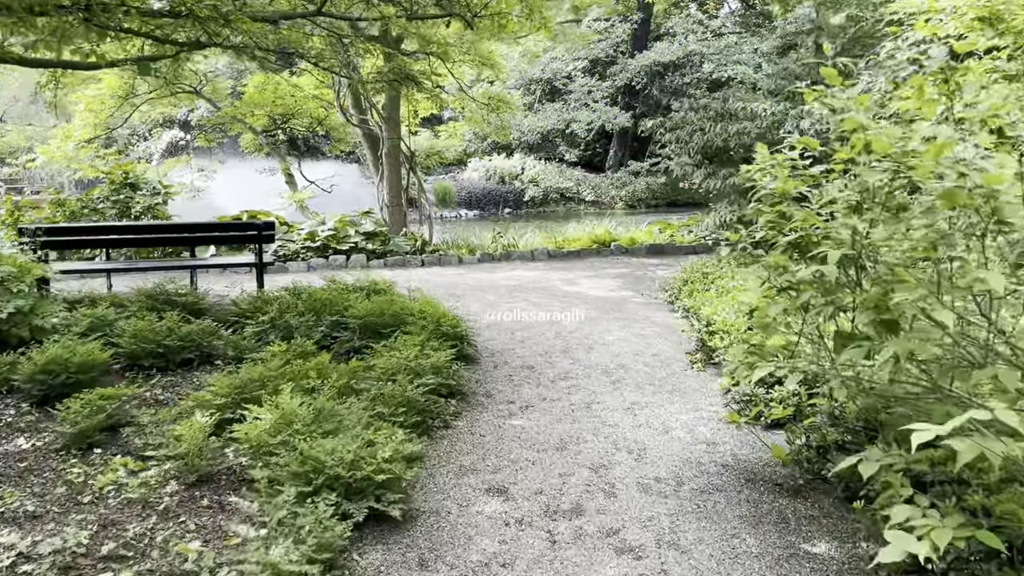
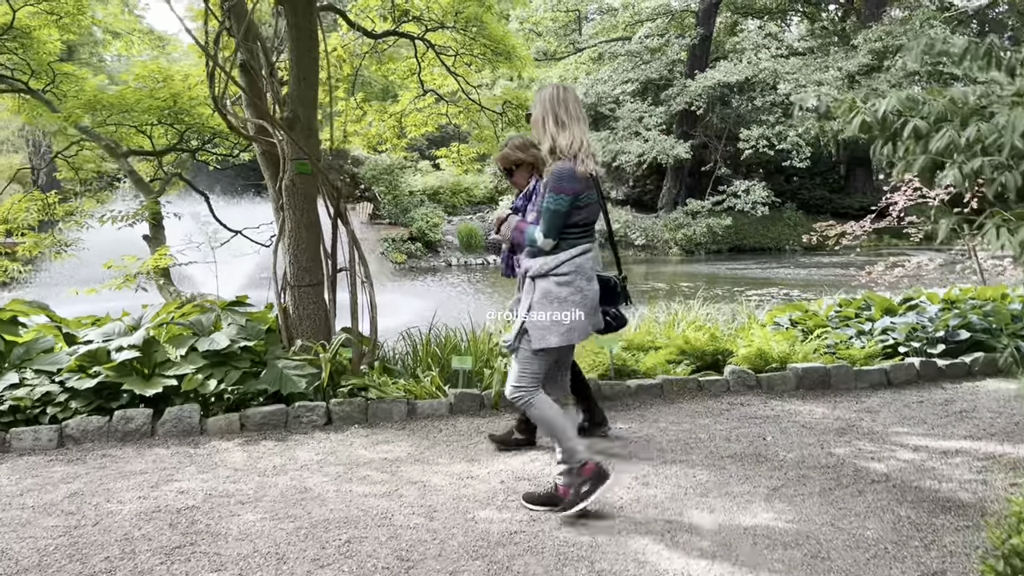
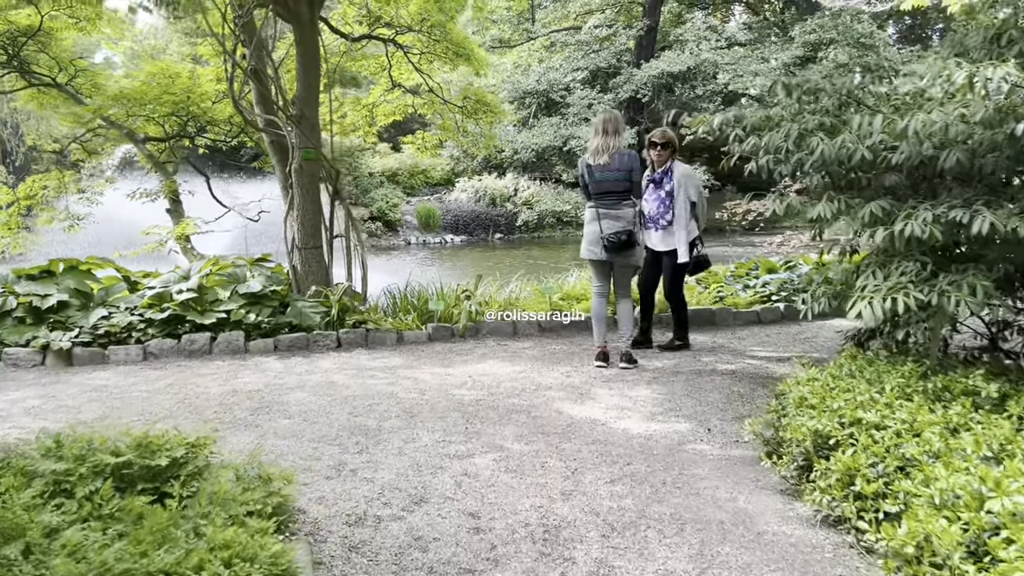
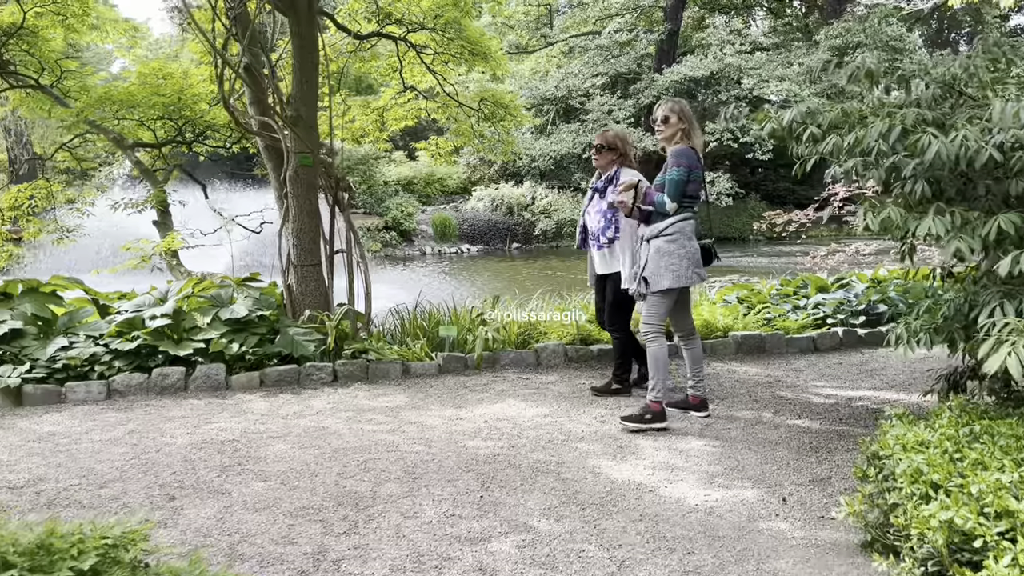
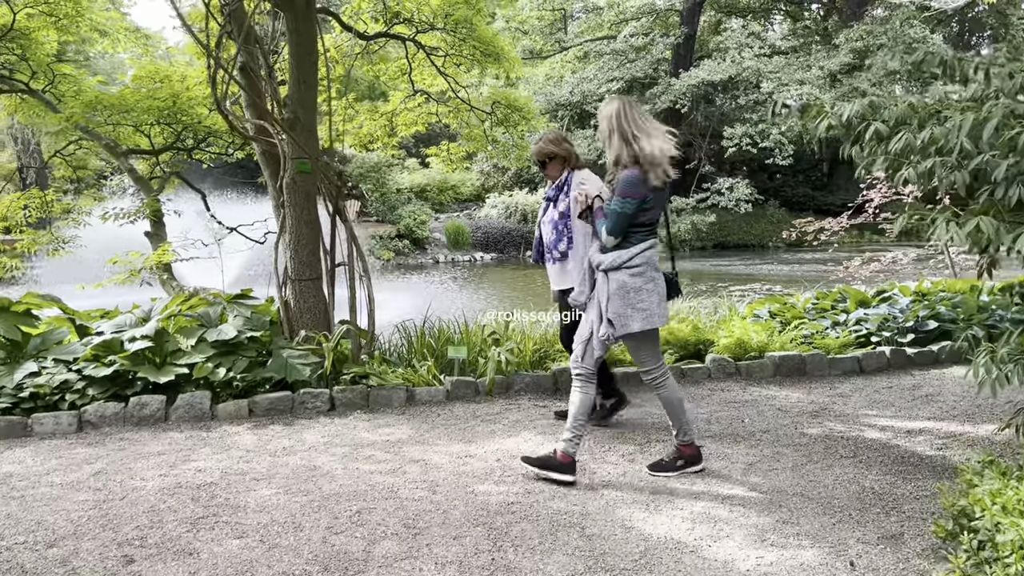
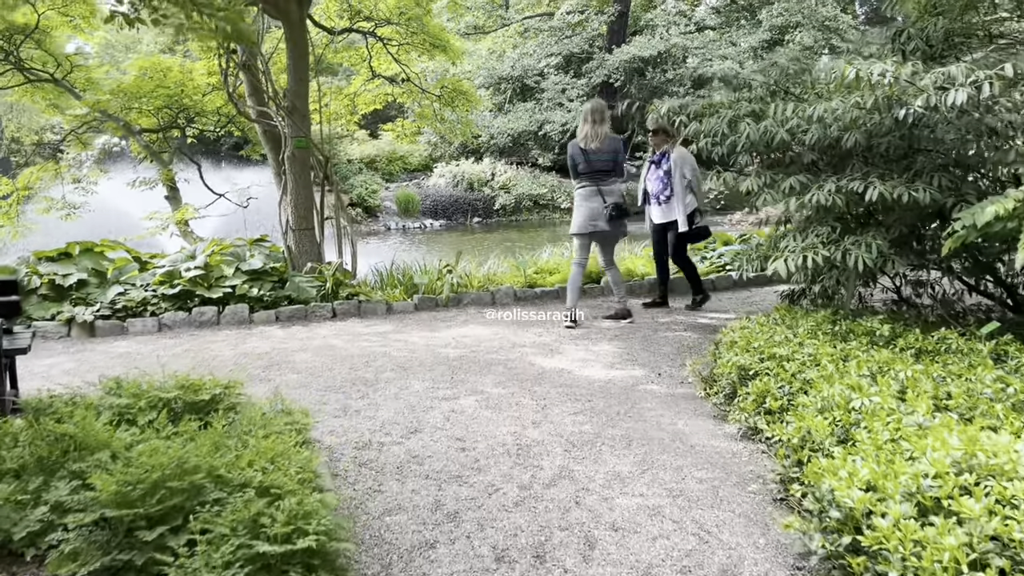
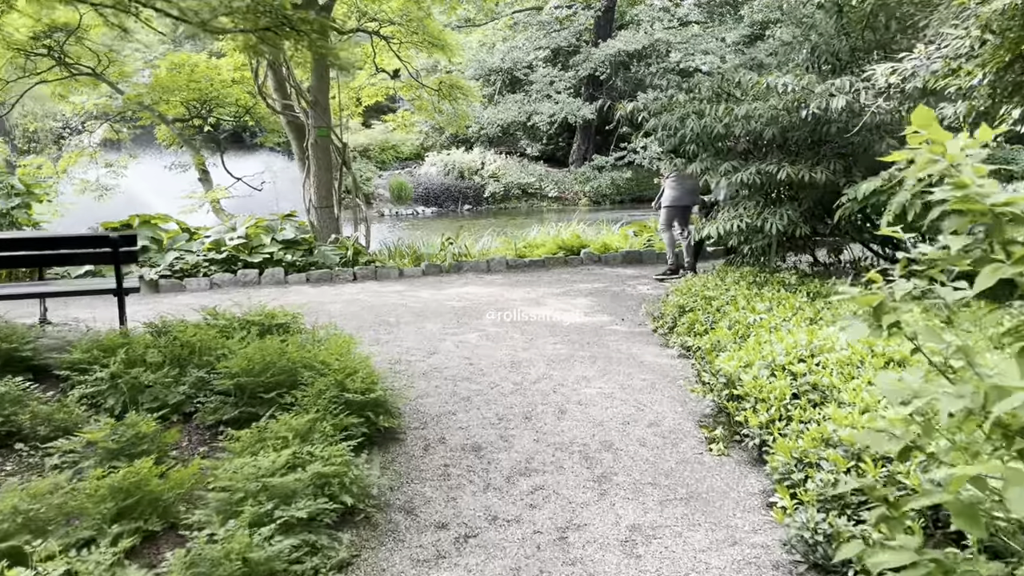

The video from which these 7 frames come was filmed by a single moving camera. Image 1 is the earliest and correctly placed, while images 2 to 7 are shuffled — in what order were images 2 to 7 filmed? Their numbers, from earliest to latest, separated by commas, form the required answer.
7, 6, 3, 4, 5, 2
